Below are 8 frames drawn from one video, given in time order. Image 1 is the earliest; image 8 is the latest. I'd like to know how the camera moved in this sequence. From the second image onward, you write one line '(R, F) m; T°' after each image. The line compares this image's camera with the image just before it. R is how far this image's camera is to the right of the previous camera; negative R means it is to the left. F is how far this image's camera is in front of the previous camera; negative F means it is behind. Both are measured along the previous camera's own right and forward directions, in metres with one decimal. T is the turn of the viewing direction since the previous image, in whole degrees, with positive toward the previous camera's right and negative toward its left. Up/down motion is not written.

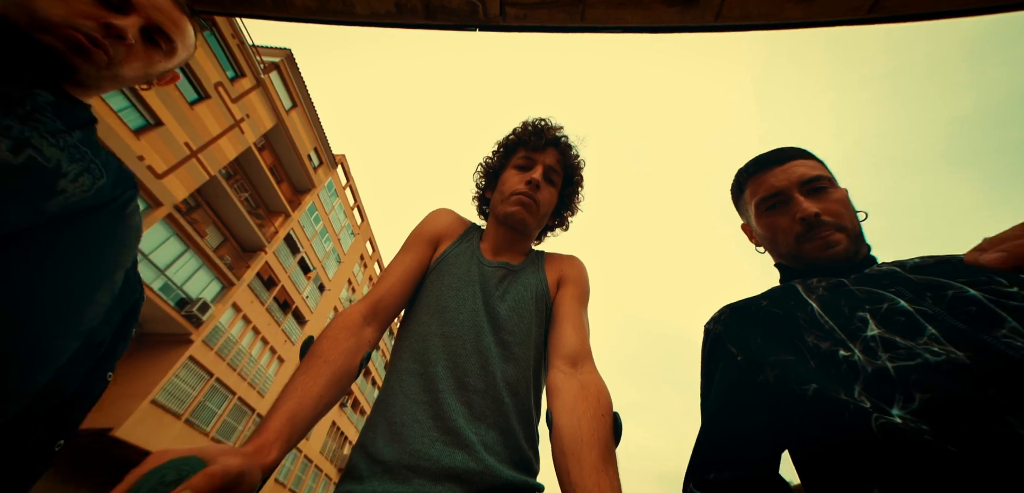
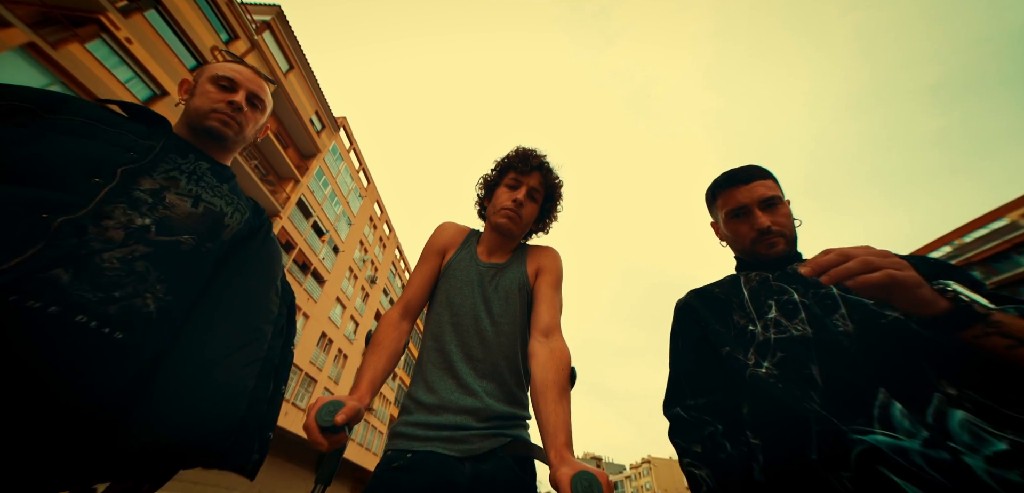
(+0.1, -0.2) m; -2°
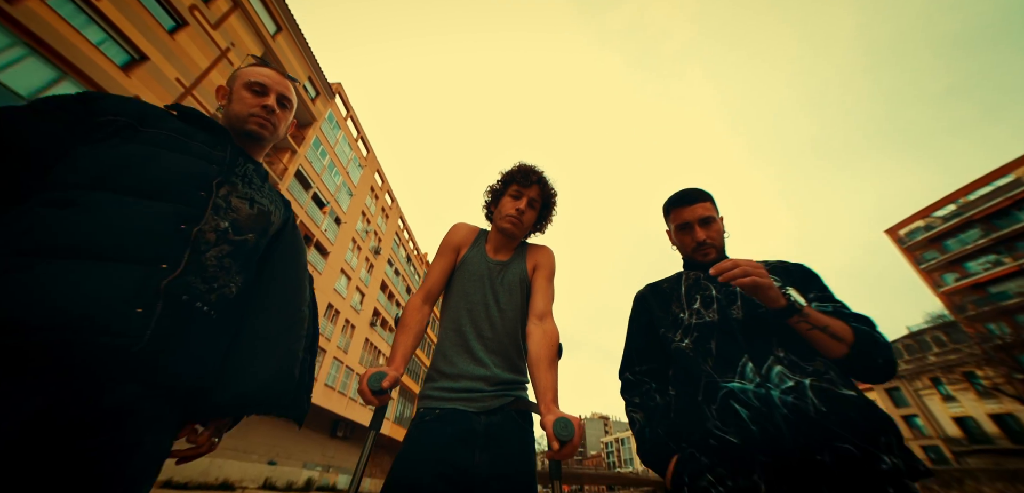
(0.0, -0.2) m; 0°
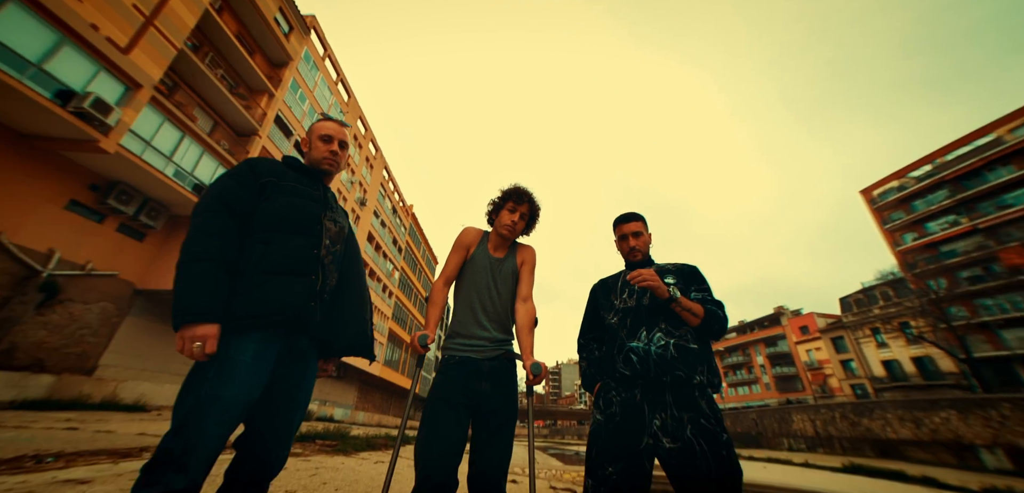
(-0.1, -0.4) m; +3°
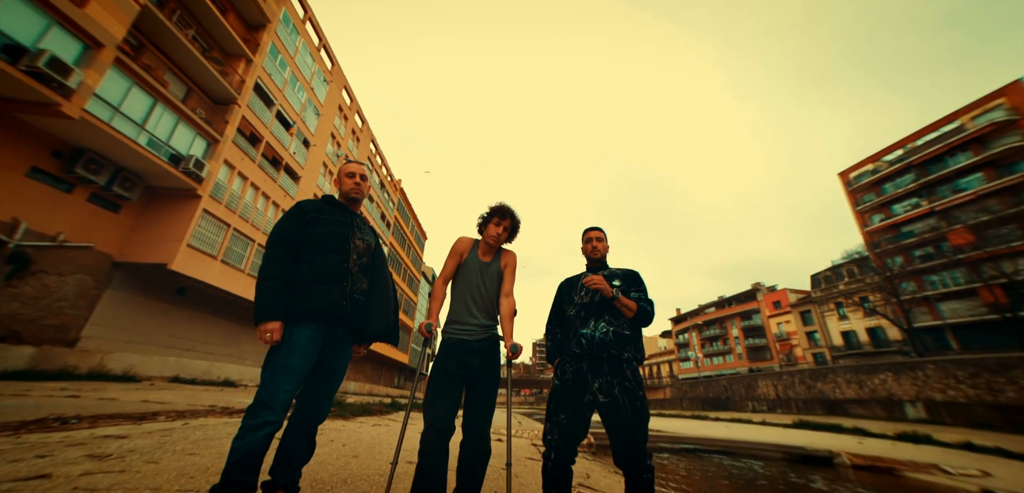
(0.0, -0.4) m; +2°
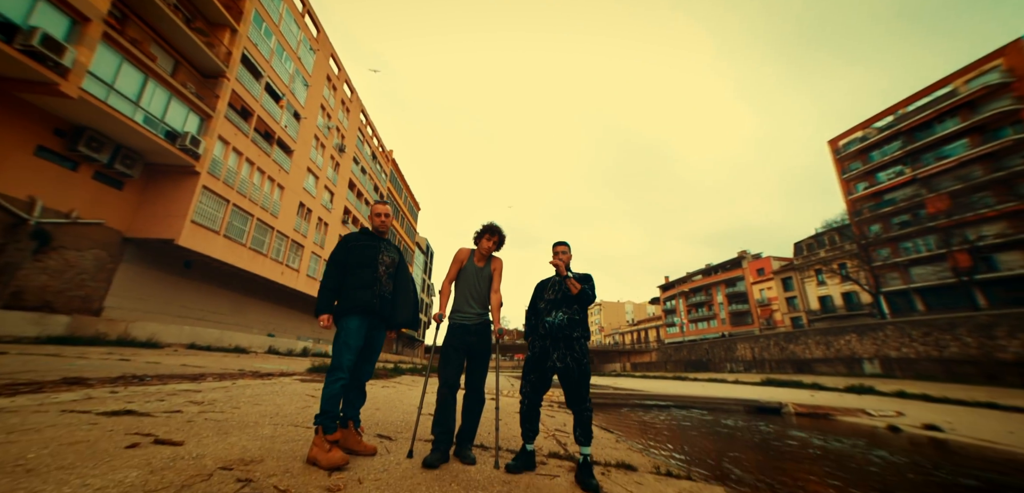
(+0.1, -0.7) m; +1°
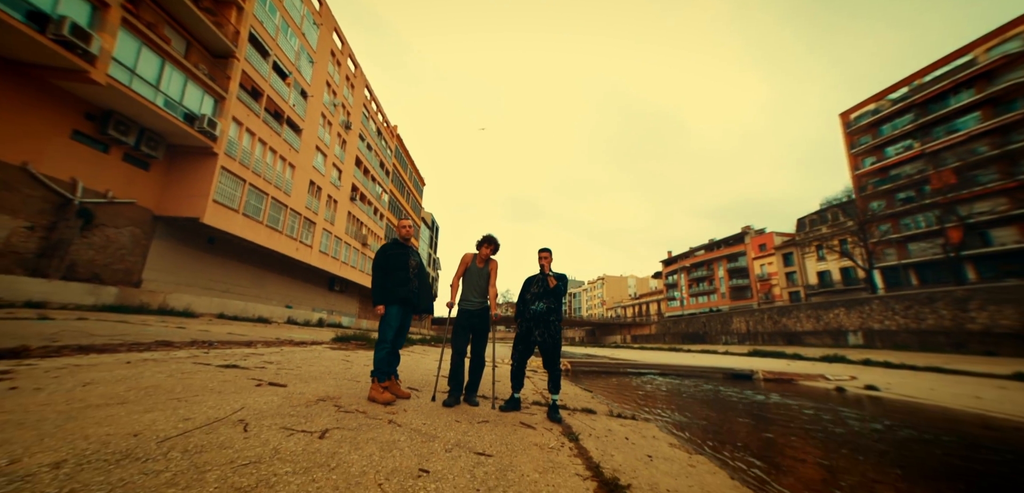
(+0.1, -0.8) m; -1°
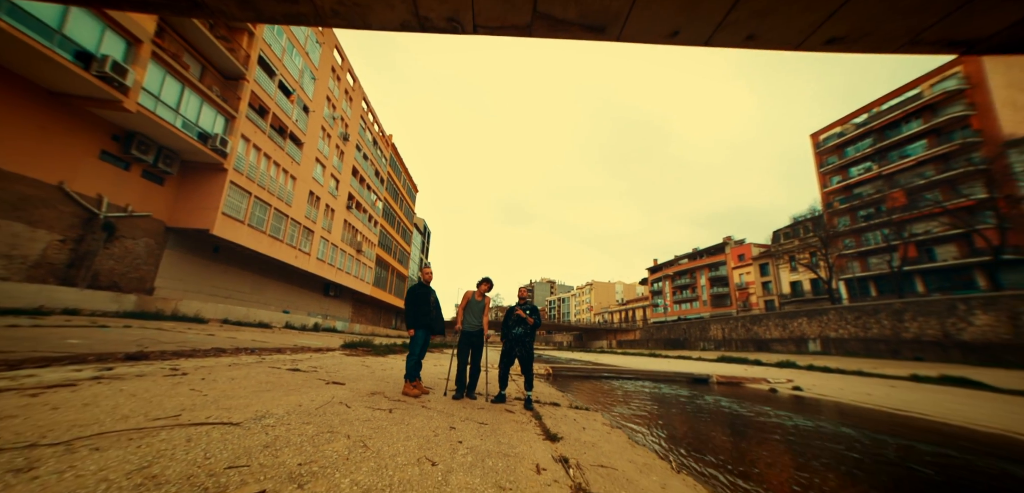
(0.0, -1.4) m; +2°
